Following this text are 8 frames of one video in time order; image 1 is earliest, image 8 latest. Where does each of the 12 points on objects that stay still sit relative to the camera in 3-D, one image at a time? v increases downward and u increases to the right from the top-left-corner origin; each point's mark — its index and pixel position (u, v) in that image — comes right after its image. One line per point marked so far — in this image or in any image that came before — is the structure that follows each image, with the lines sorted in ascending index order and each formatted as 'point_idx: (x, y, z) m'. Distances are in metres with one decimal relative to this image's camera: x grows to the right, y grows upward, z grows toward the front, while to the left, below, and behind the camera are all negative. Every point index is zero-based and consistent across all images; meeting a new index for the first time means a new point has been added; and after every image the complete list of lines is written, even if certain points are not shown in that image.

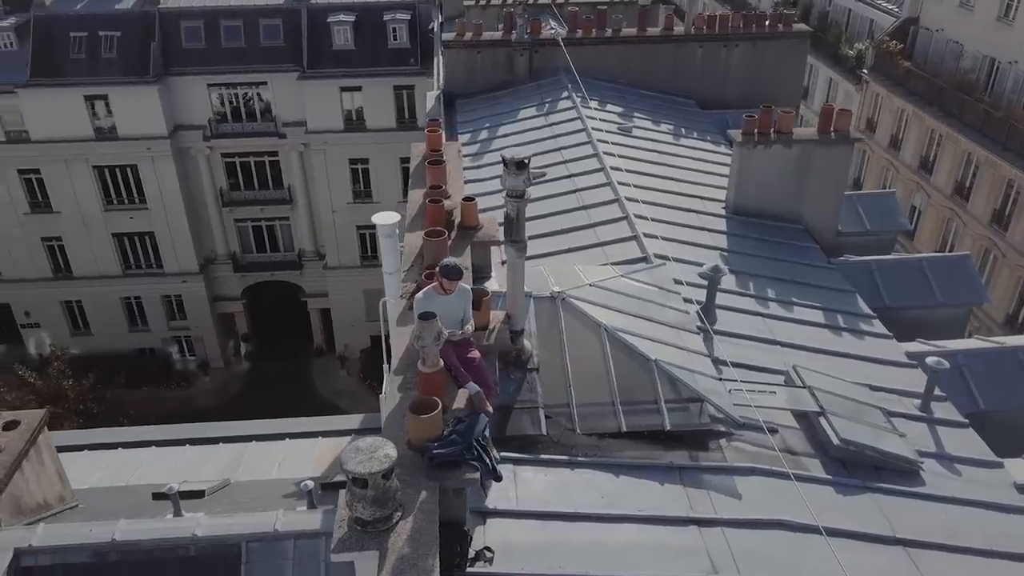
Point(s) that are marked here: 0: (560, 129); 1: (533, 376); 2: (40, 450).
0: (+1.1, +3.8, +19.0) m
1: (+0.2, -1.1, +9.6) m
2: (-7.6, -2.6, +13.2) m
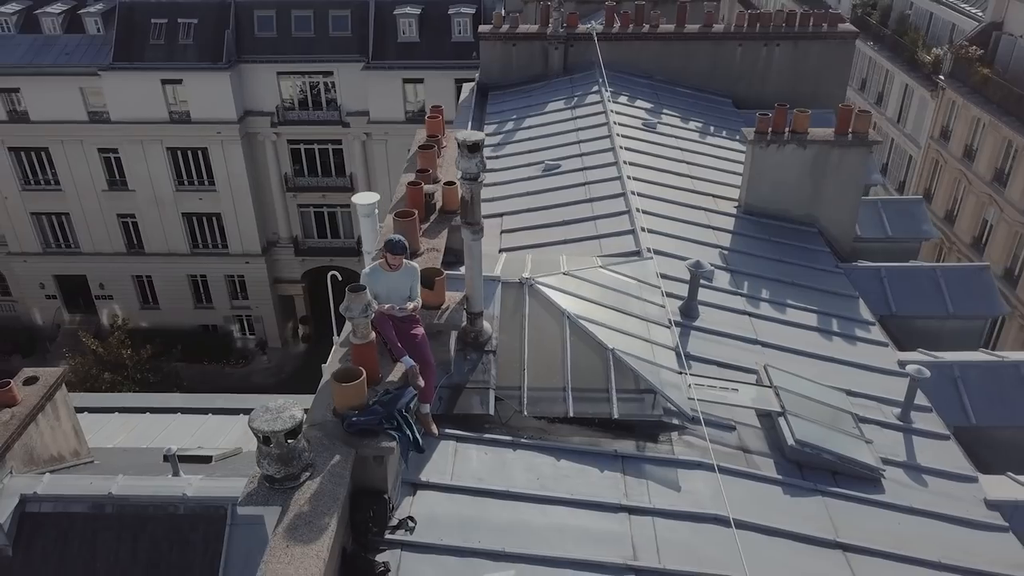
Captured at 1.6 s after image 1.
0: (+1.7, +3.9, +19.0) m
1: (-0.3, -0.9, +9.8) m
2: (-7.8, -2.0, +14.0) m
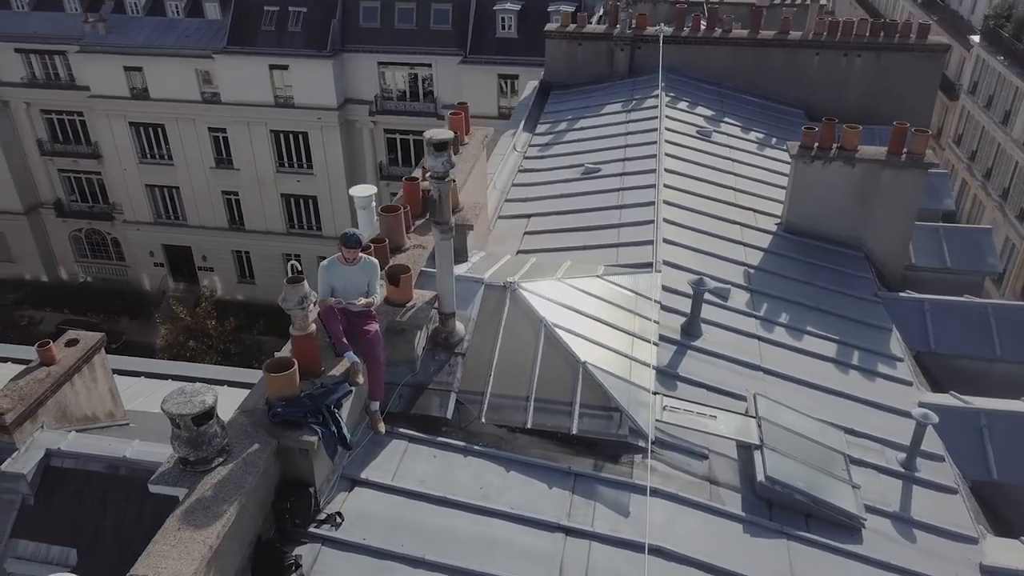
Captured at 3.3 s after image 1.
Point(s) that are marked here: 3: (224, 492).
0: (+2.8, +3.7, +18.5) m
1: (-0.7, -0.9, +9.6) m
2: (-7.7, -1.4, +14.8) m
3: (-2.4, -1.7, +6.7) m
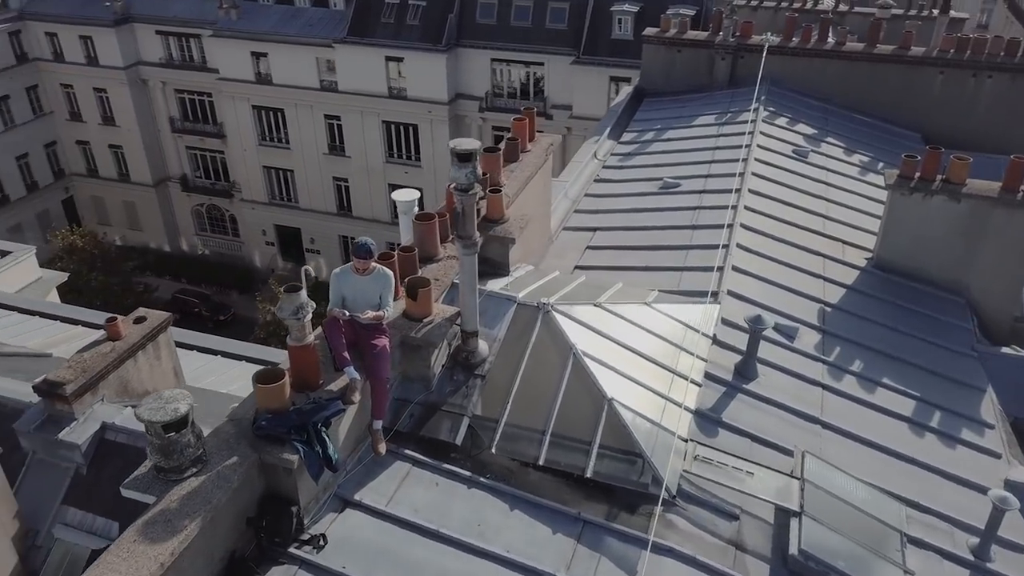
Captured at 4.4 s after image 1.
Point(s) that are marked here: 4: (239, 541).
0: (+4.6, +3.2, +17.4) m
1: (-0.4, -1.1, +9.1) m
2: (-6.7, -1.1, +15.1) m
3: (-2.6, -1.8, +6.5) m
4: (-2.4, -2.2, +7.1) m
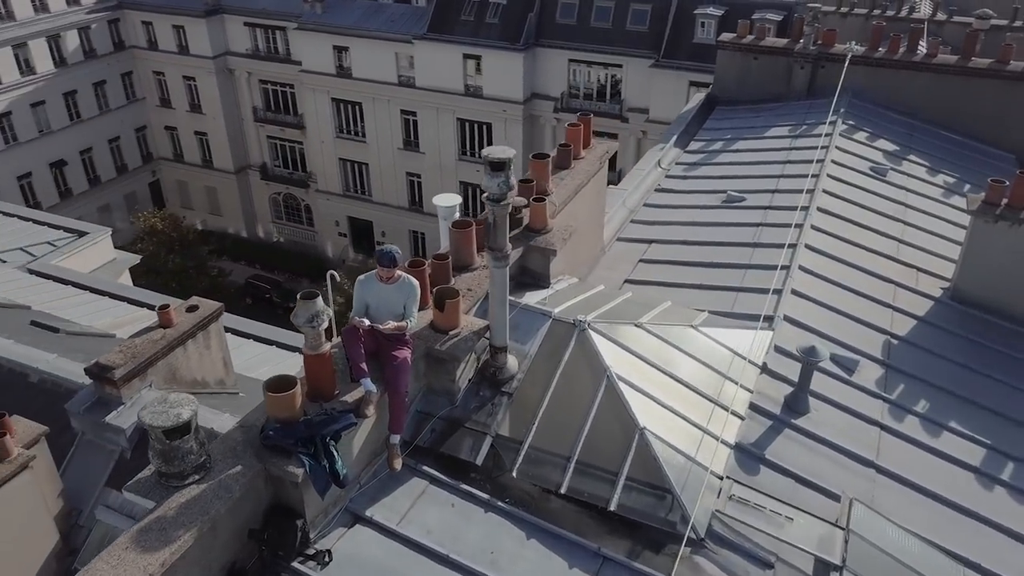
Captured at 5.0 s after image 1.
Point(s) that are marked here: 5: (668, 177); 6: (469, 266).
0: (+5.8, +2.7, +16.5) m
1: (-0.1, -1.2, +8.7) m
2: (-5.8, -0.9, +15.3) m
3: (-2.5, -1.8, +6.3) m
4: (-2.3, -2.3, +6.9) m
5: (+3.3, +2.3, +16.8) m
6: (-0.5, +0.3, +9.4) m
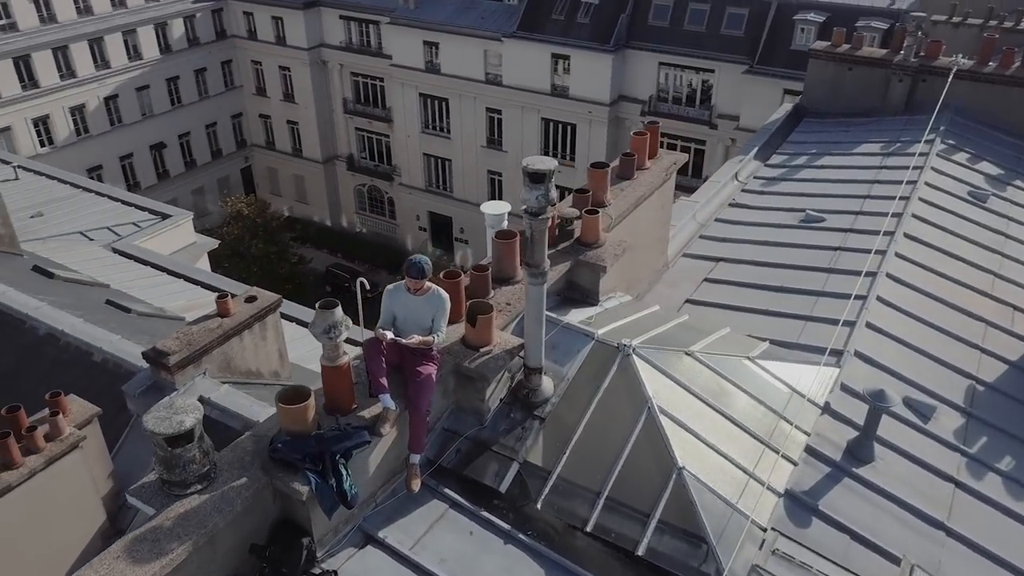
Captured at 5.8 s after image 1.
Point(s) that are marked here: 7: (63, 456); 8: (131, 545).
0: (+7.1, +2.2, +15.4) m
1: (+0.2, -1.4, +8.2) m
2: (-4.7, -0.7, +15.3) m
3: (-2.5, -1.8, +6.0) m
4: (-2.2, -2.3, +6.6) m
5: (+4.6, +1.9, +15.9) m
6: (0.0, +0.1, +8.9) m
7: (-6.2, -2.3, +11.0) m
8: (-2.8, -1.9, +5.9) m
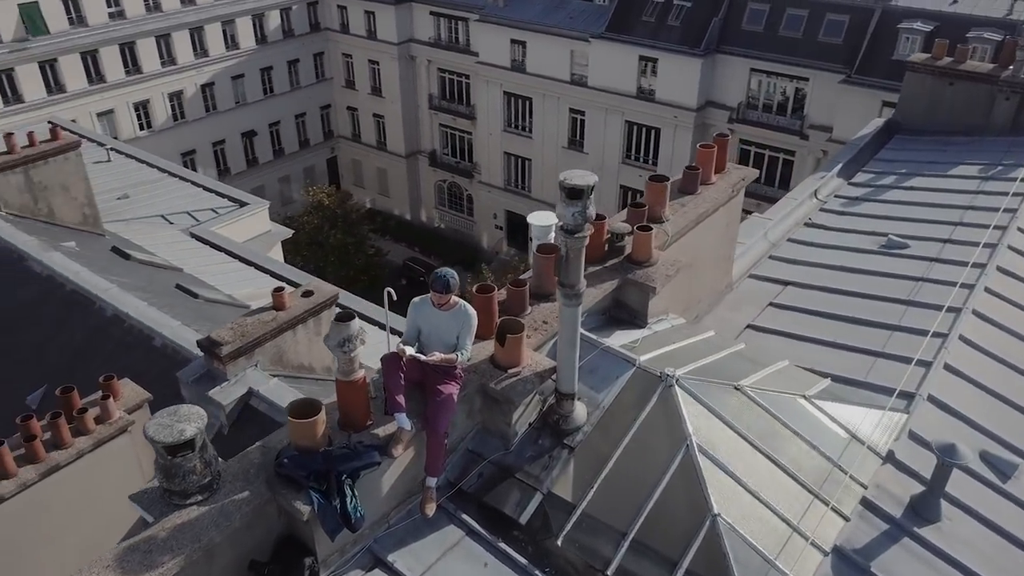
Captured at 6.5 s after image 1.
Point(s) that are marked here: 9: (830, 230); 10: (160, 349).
0: (+8.3, +1.6, +14.1) m
1: (+0.5, -1.6, +7.7) m
2: (-3.7, -0.6, +15.3) m
3: (-2.4, -1.8, +5.8) m
4: (-2.2, -2.3, +6.4) m
5: (+5.8, +1.5, +14.9) m
6: (+0.4, -0.1, +8.4) m
7: (-5.6, -2.1, +11.1) m
8: (-2.7, -1.9, +5.7) m
9: (+5.5, +1.0, +14.1) m
10: (-6.8, -1.2, +15.6) m
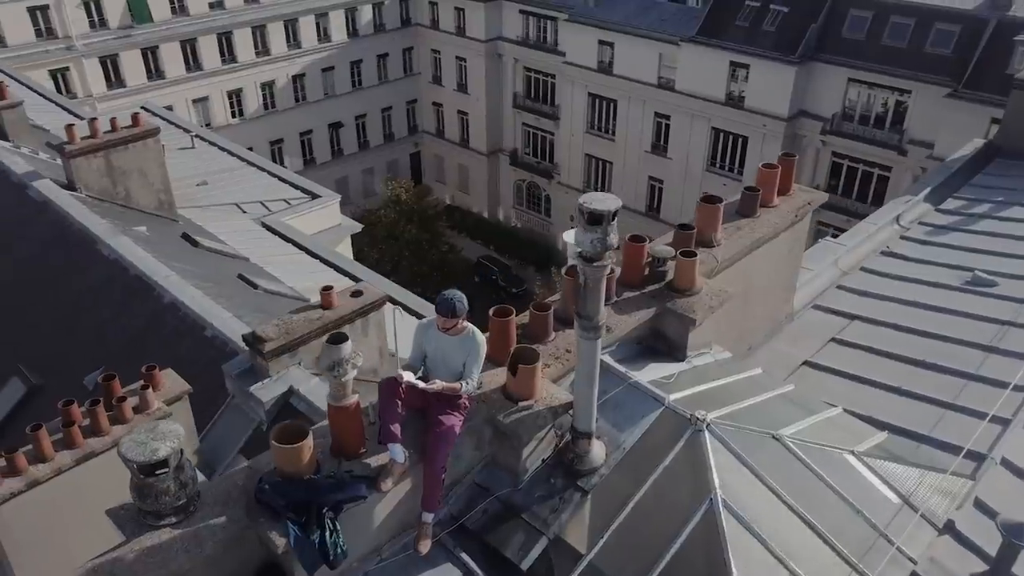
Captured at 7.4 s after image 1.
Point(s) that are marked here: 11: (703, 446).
0: (+9.1, +0.8, +12.7) m
1: (+0.6, -1.8, +7.1) m
2: (-2.8, -0.6, +15.1) m
3: (-2.5, -1.9, +5.5) m
4: (-2.2, -2.4, +6.1) m
5: (+6.7, +0.9, +13.8) m
6: (+0.7, -0.3, +7.8) m
7: (-5.2, -2.0, +11.1) m
8: (-2.9, -1.9, +5.4) m
9: (+6.4, +0.4, +13.0) m
10: (-5.9, -1.0, +15.7) m
11: (+1.7, -1.4, +7.1) m
